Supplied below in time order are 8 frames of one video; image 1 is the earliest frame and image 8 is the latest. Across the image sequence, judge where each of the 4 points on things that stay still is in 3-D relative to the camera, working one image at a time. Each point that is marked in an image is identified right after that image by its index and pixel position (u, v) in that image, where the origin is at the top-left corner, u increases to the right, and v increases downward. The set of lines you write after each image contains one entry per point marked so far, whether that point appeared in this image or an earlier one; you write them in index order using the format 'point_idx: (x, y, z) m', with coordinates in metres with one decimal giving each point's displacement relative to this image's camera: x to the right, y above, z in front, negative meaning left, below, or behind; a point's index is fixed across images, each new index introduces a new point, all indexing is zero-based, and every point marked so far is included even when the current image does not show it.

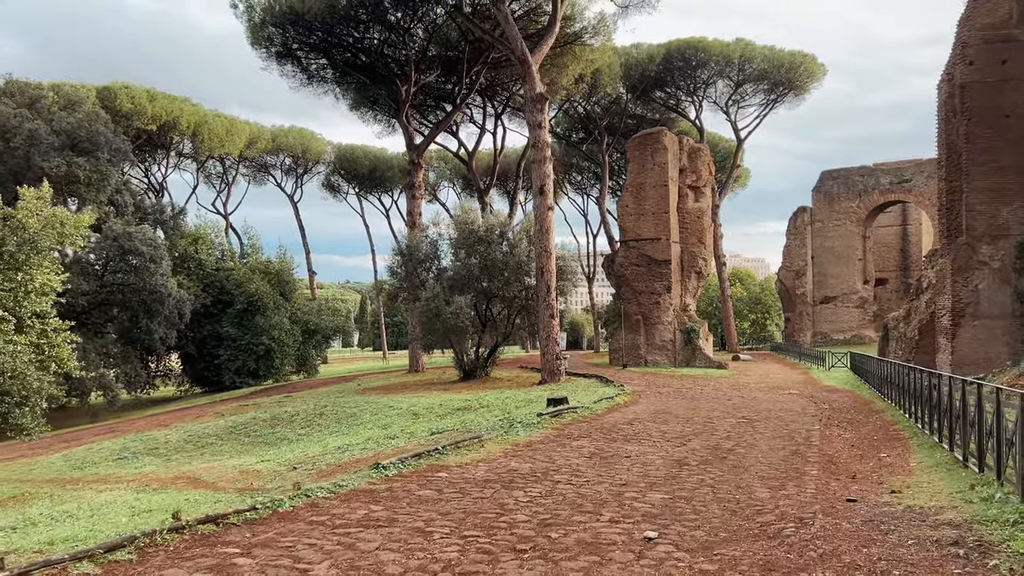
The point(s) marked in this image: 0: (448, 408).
0: (-0.9, -1.7, +11.7) m
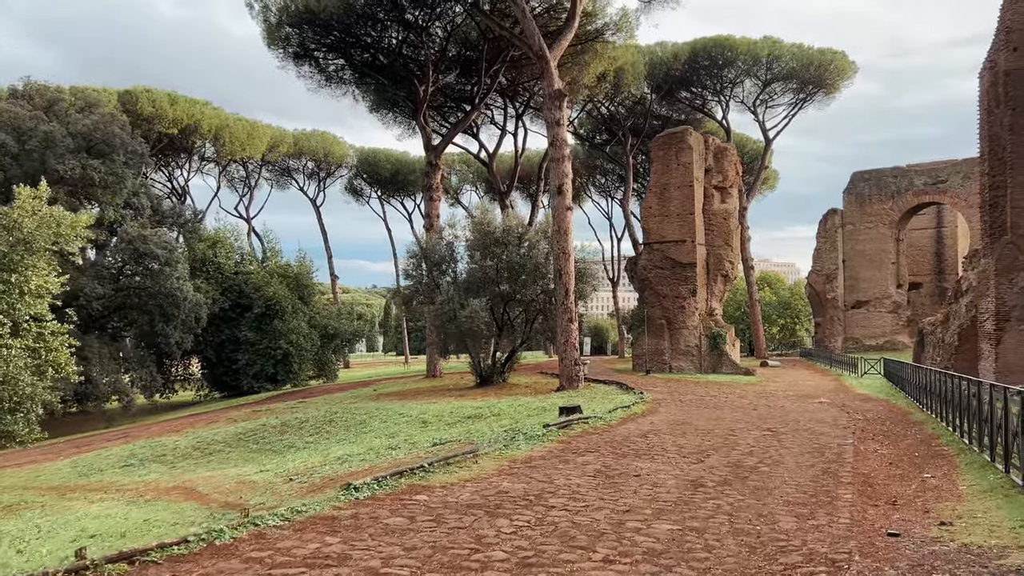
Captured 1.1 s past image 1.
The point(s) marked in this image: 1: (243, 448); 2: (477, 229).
0: (-0.7, -1.8, +11.1) m
1: (-4.6, -2.7, +13.8) m
2: (-0.8, +1.3, +17.4) m
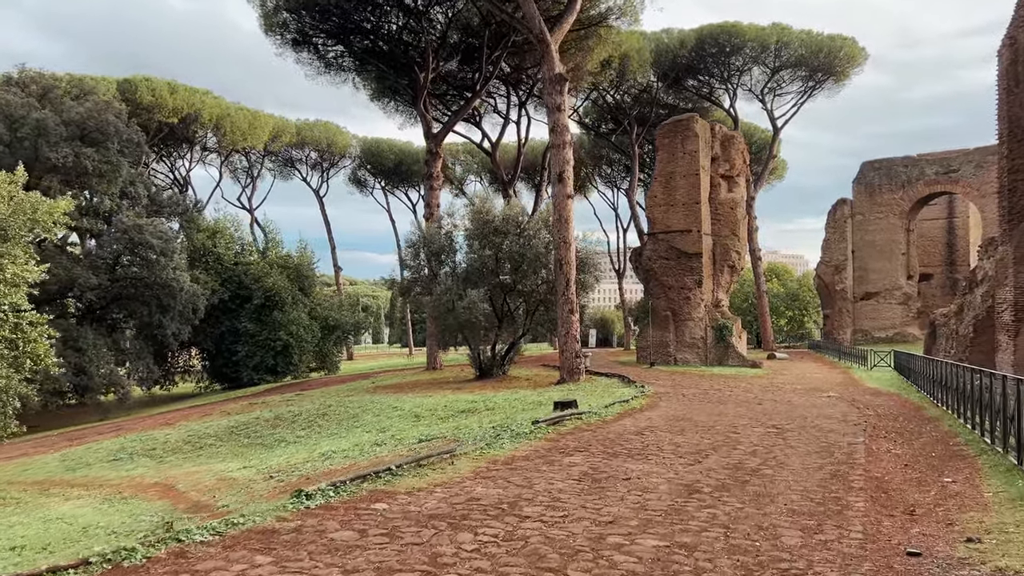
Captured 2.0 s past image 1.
0: (-0.8, -1.6, +10.7) m
1: (-4.6, -2.6, +13.4) m
2: (-0.8, +1.5, +16.9) m
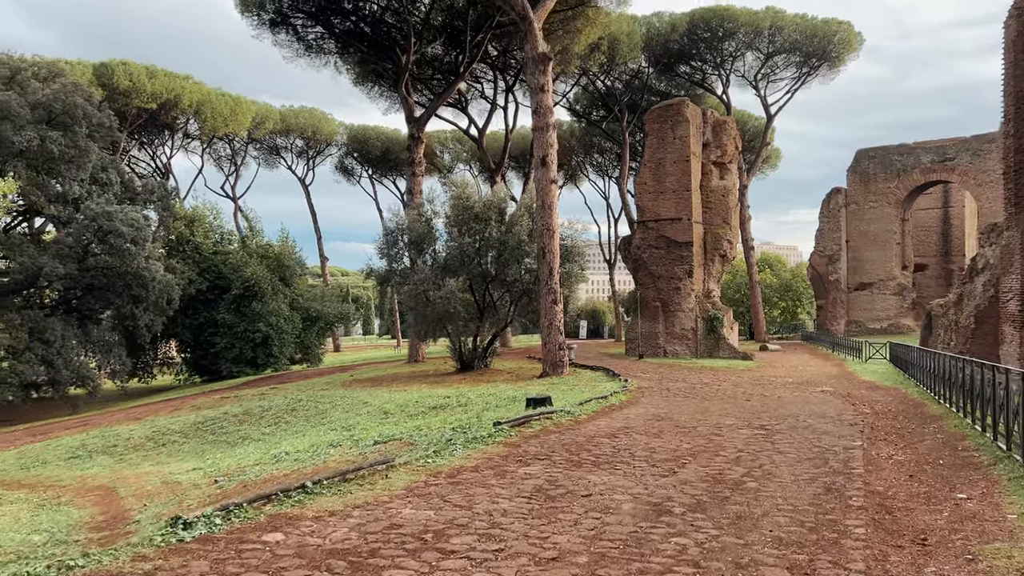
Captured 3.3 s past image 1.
0: (-1.1, -1.5, +10.1) m
1: (-5.0, -2.4, +12.7) m
2: (-1.1, +1.7, +16.2) m
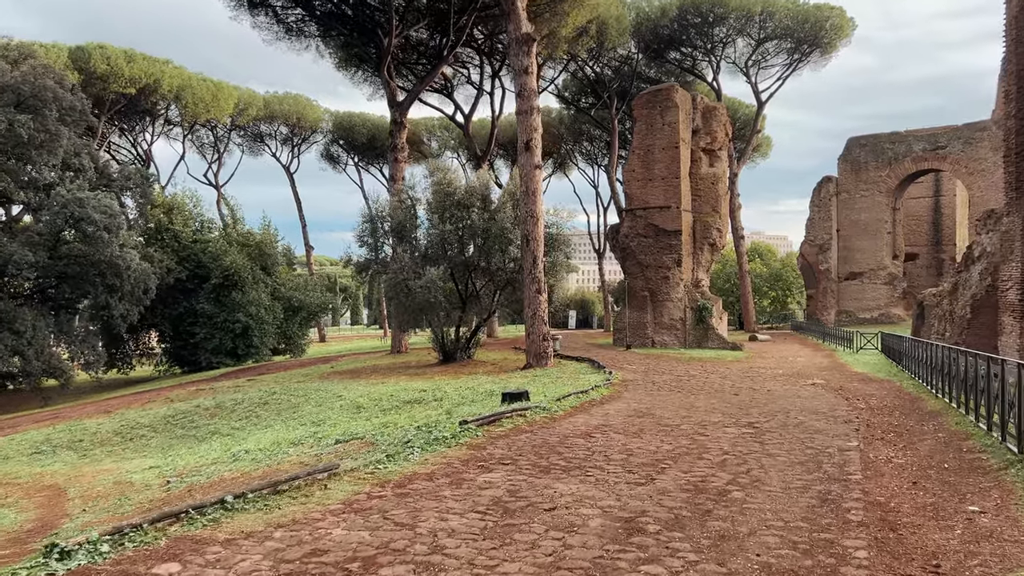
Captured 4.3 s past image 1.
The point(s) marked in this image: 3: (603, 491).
0: (-1.4, -1.3, +9.6) m
1: (-5.2, -2.2, +12.2) m
2: (-1.5, +1.9, +15.7) m
3: (+0.4, -0.9, +3.6) m
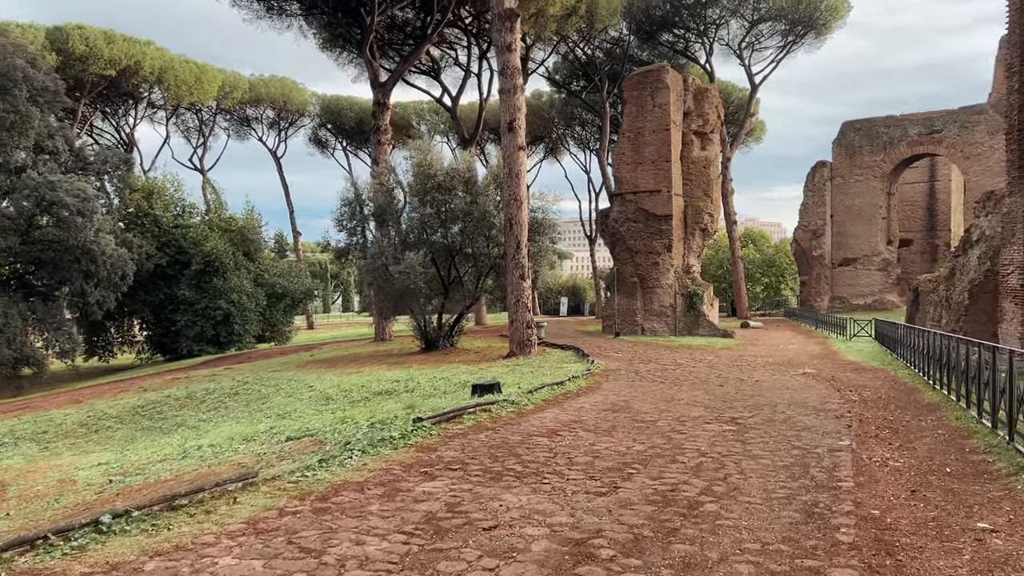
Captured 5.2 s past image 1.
0: (-1.7, -1.2, +9.1) m
1: (-5.5, -2.0, +11.7) m
2: (-1.8, +2.2, +15.2) m
3: (+0.2, -0.8, +3.2) m
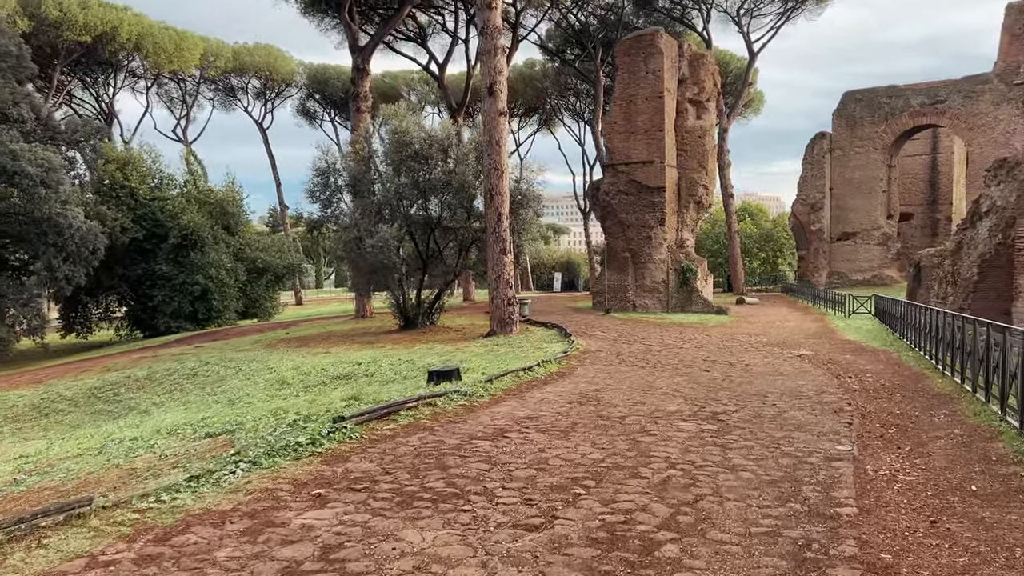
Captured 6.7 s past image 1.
0: (-2.0, -0.9, +8.4) m
1: (-5.9, -1.7, +11.0) m
2: (-2.1, +2.6, +14.4) m
3: (-0.1, -0.8, +2.4) m
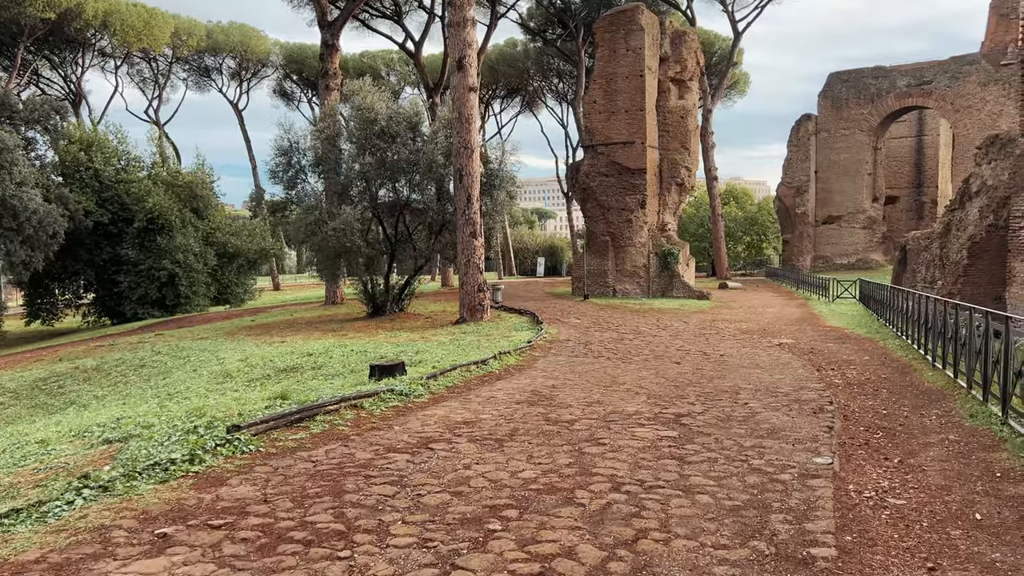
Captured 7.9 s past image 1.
0: (-2.4, -0.8, +7.8) m
1: (-6.3, -1.5, +10.4) m
2: (-2.6, +2.9, +13.7) m
3: (-0.4, -0.7, +1.8) m
